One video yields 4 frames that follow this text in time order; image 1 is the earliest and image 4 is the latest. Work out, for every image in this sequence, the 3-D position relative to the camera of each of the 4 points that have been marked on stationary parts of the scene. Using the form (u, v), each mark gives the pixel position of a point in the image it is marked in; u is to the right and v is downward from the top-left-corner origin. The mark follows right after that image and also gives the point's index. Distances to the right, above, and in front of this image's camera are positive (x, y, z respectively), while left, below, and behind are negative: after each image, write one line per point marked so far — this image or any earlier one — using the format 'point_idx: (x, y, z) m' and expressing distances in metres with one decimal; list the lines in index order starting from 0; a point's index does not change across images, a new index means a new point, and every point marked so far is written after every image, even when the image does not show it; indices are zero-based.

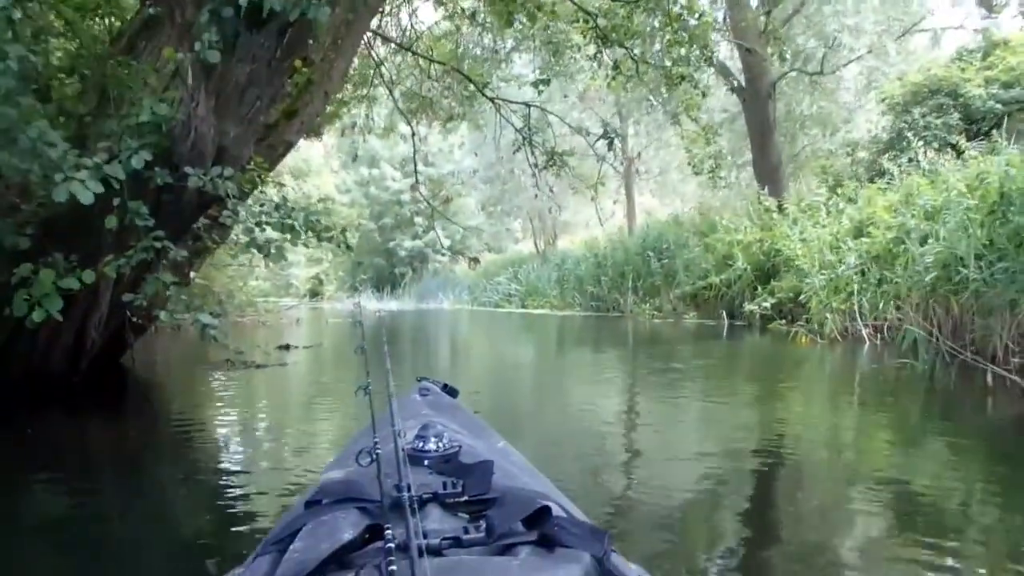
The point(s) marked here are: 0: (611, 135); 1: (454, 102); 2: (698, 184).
0: (+0.6, +1.0, +6.0) m
1: (-0.5, +1.6, +8.1) m
2: (+3.3, +1.9, +17.0) m
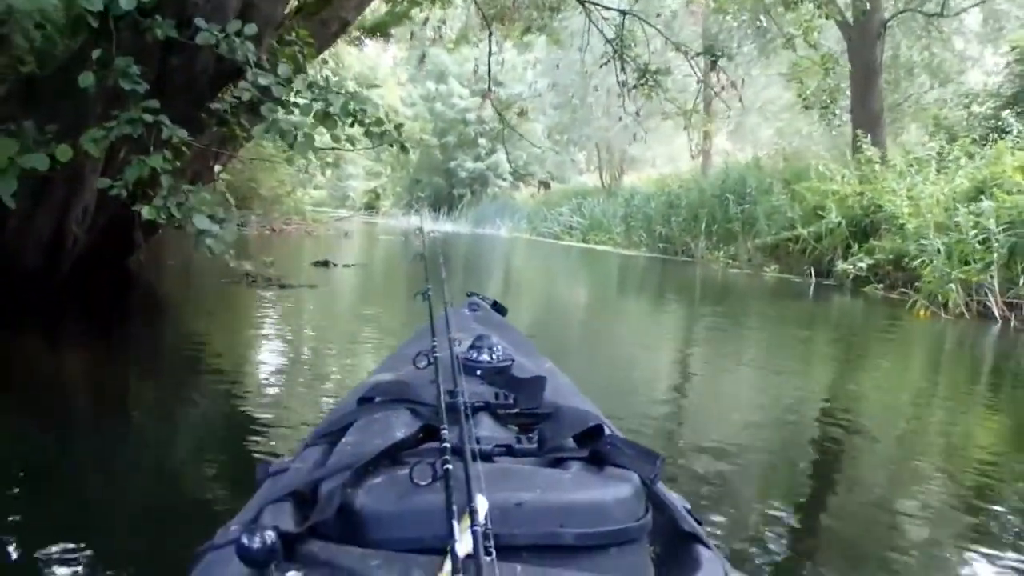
0: (+1.1, +1.3, +5.4) m
1: (+0.2, +2.2, +7.6) m
2: (+4.5, +2.7, +16.2) m
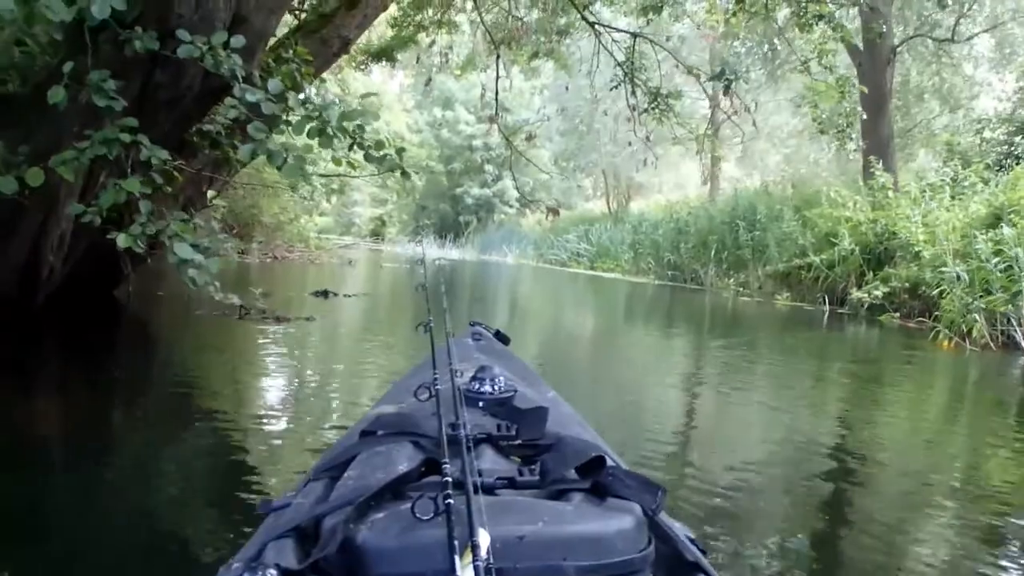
0: (+1.1, +1.1, +5.3) m
1: (+0.2, +1.9, +7.5) m
2: (+4.6, +2.2, +16.1) m
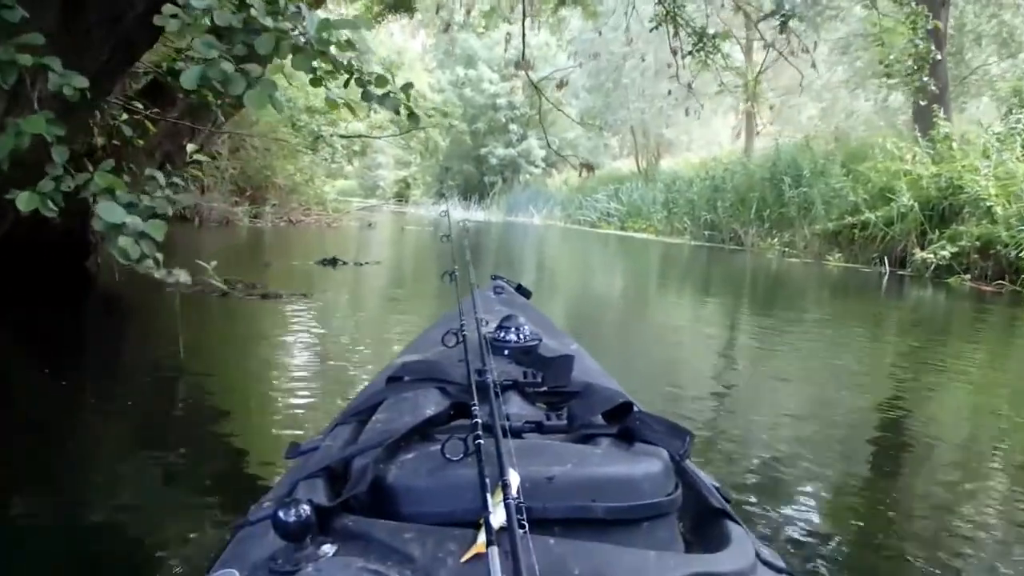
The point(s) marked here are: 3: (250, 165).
0: (+1.3, +1.3, +4.9) m
1: (+0.4, +2.2, +7.1) m
2: (+5.0, +2.9, +15.5) m
3: (-3.4, +1.6, +12.4) m
